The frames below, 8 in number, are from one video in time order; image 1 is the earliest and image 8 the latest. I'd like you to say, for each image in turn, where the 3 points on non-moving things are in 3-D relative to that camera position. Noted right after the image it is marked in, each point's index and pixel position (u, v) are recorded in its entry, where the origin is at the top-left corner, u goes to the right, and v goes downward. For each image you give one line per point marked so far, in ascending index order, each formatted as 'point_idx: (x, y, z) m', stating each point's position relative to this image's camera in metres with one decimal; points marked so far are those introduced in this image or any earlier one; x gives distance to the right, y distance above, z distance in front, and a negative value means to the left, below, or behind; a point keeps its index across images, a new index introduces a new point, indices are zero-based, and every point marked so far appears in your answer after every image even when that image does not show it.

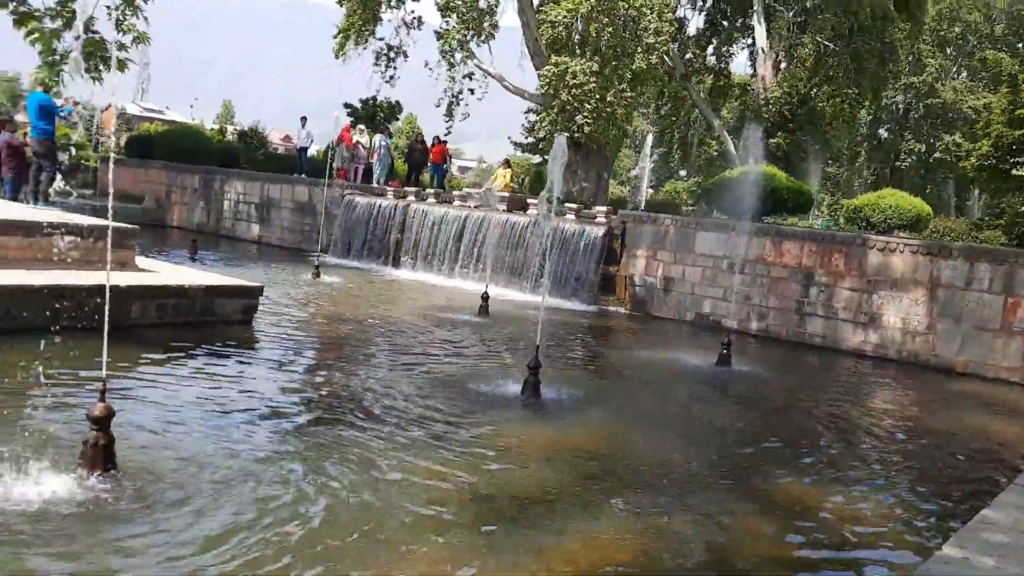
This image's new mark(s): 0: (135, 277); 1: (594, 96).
0: (-3.4, +0.1, +7.9) m
1: (+2.1, +4.8, +21.9) m
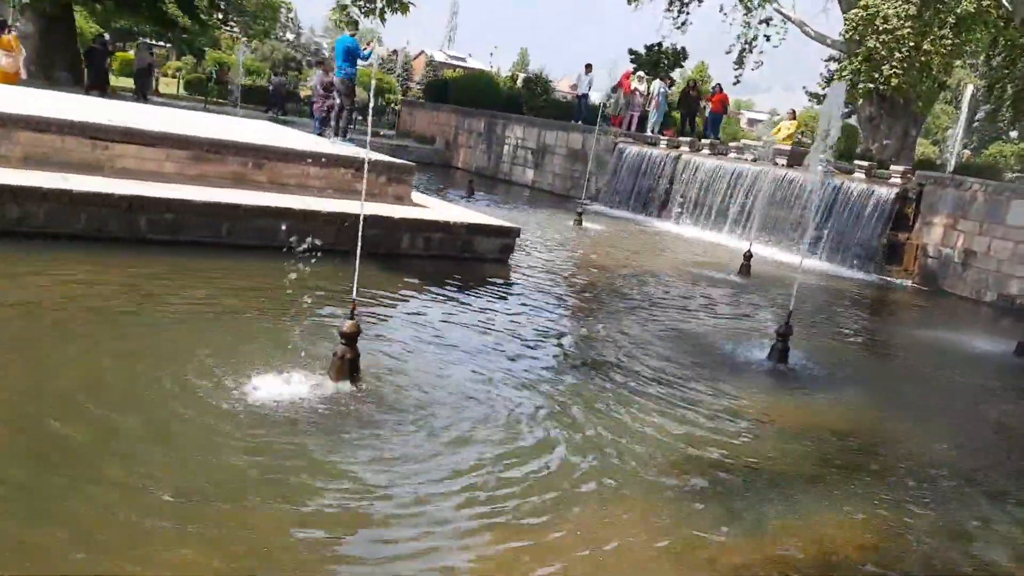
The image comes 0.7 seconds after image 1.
0: (-1.0, +0.8, +8.4) m
1: (+8.9, +5.5, +19.7) m
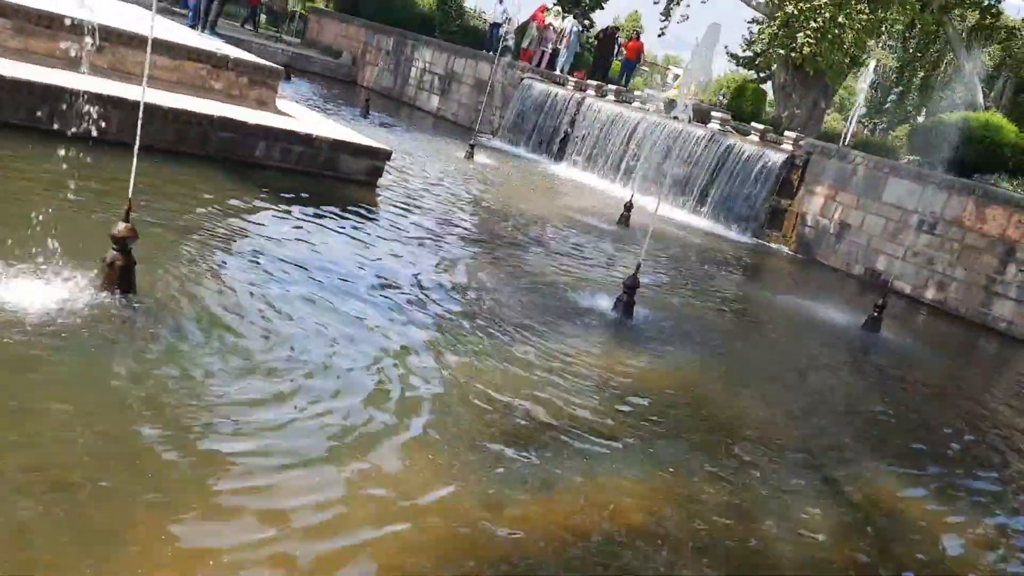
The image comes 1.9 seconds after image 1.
0: (-2.1, +1.5, +7.8) m
1: (+7.0, +6.1, +19.8) m
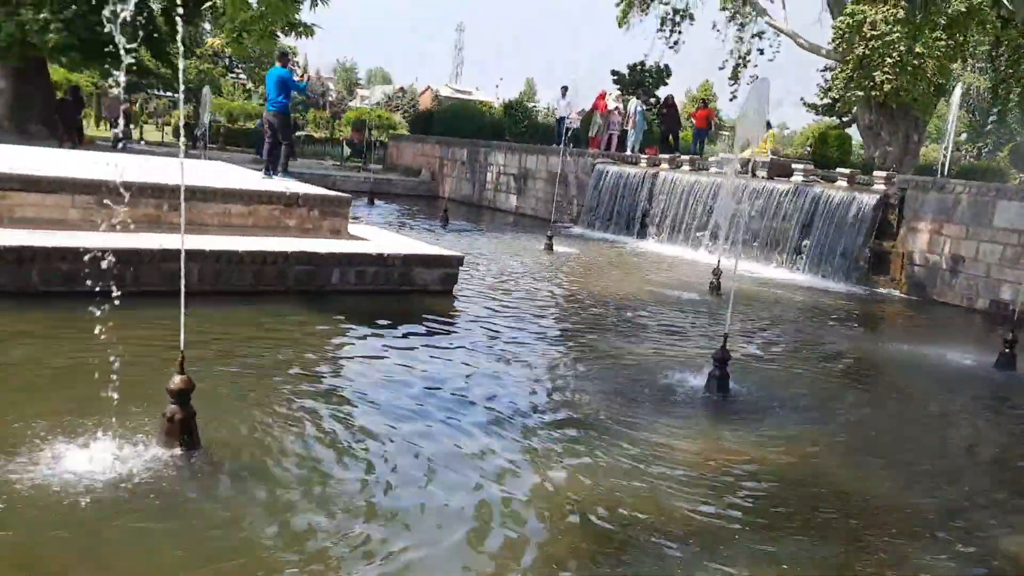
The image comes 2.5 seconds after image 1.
0: (-1.5, +0.4, +7.9) m
1: (+8.4, +5.2, +19.2) m
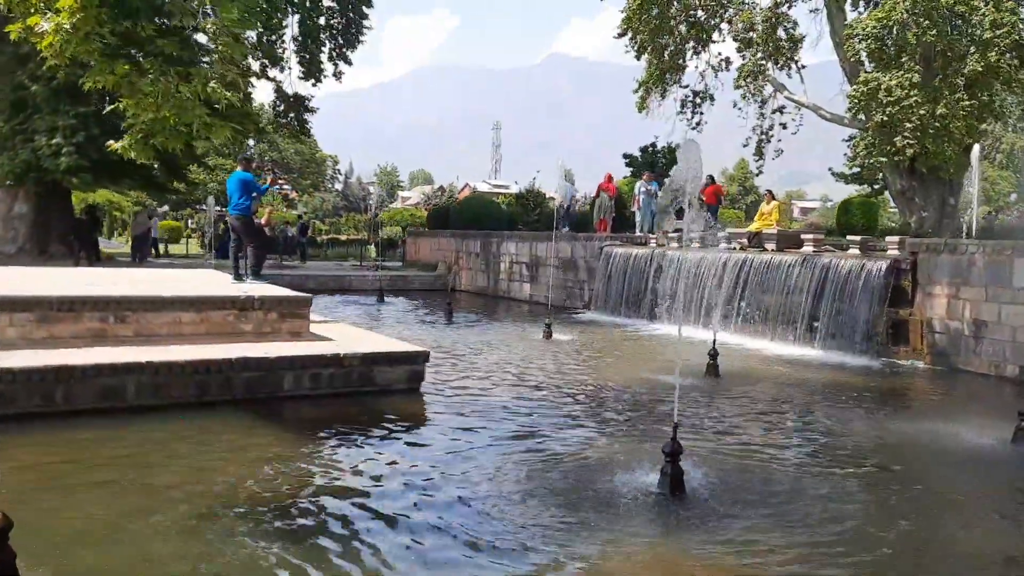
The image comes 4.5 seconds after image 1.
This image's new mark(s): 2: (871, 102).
0: (-1.8, -0.5, +7.5) m
1: (+8.6, +3.8, +18.7) m
2: (+7.9, +4.1, +19.3) m
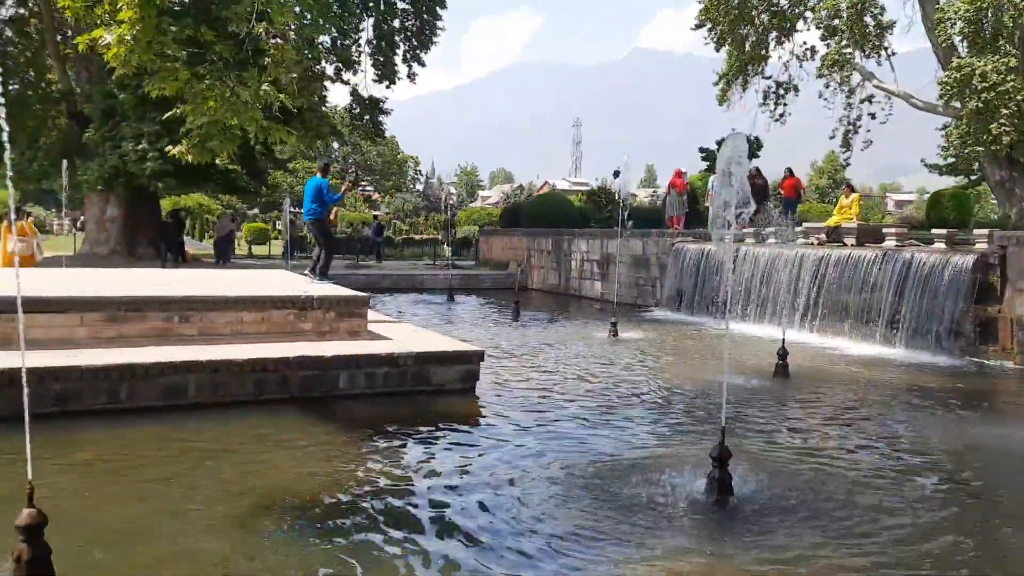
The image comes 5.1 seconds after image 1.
0: (-1.3, -0.5, +7.6) m
1: (+10.0, +3.9, +17.7) m
2: (+9.4, +4.2, +18.4) m
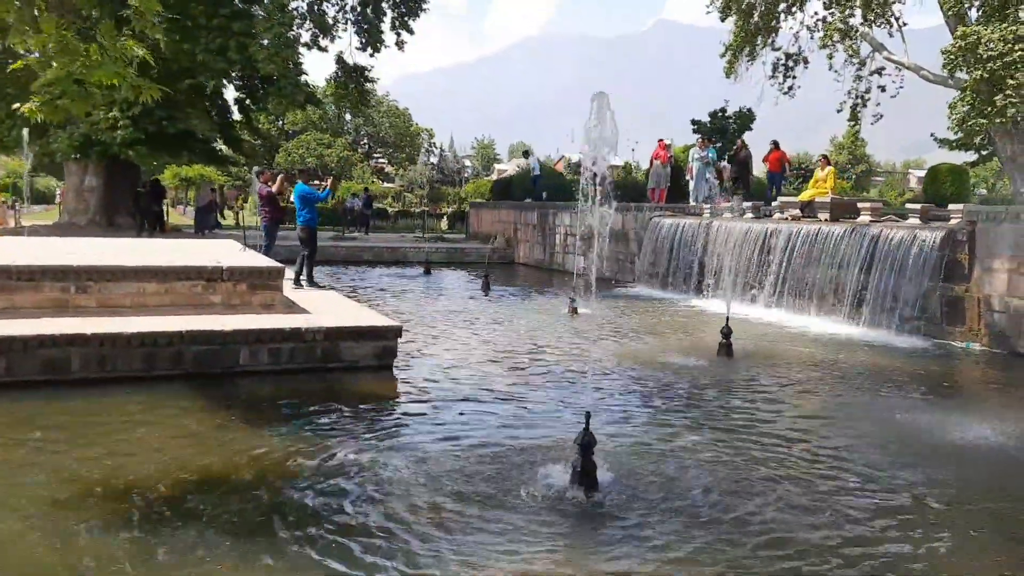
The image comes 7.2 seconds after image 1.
0: (-2.0, -0.2, +7.2) m
1: (+9.7, +4.3, +16.9) m
2: (+9.1, +4.6, +17.6) m
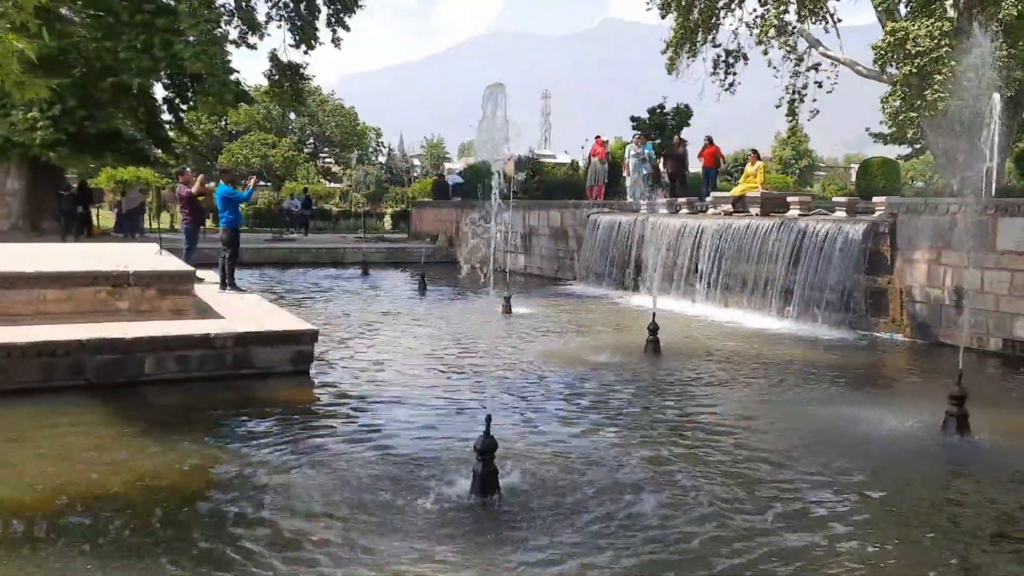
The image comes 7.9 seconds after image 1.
0: (-2.6, -0.3, +7.0) m
1: (+8.4, +4.4, +17.2) m
2: (+7.8, +4.8, +17.9) m
